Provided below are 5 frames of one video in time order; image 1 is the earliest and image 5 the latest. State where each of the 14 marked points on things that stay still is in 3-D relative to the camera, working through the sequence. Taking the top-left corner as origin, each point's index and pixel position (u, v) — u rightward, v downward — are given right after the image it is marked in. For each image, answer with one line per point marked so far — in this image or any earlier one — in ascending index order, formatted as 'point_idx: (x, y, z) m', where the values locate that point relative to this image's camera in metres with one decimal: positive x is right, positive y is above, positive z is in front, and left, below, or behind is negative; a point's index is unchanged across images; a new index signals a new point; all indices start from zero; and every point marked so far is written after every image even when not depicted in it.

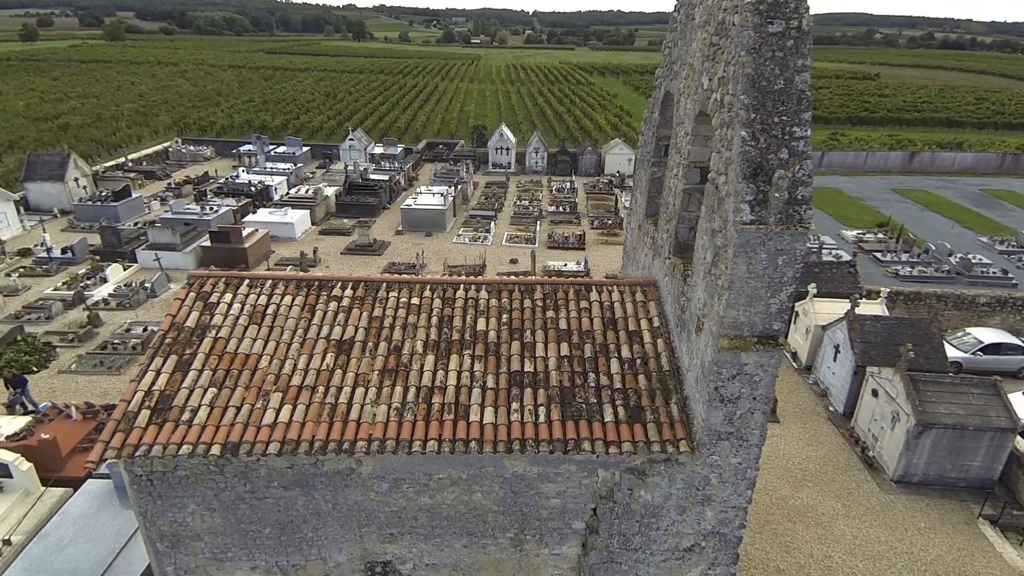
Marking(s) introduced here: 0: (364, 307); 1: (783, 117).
0: (-2.5, -0.3, +10.0) m
1: (+3.3, +2.1, +7.1) m
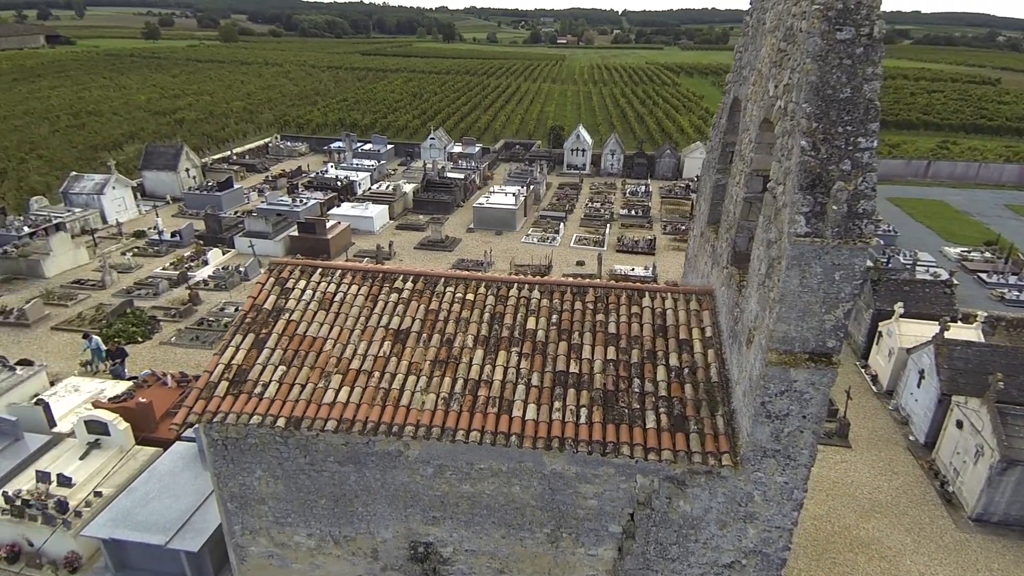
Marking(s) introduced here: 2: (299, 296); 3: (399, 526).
0: (-1.6, -0.2, +10.5) m
1: (+3.9, +1.9, +6.9) m
2: (-3.8, -0.1, +10.5) m
3: (-1.8, -3.8, +9.4) m
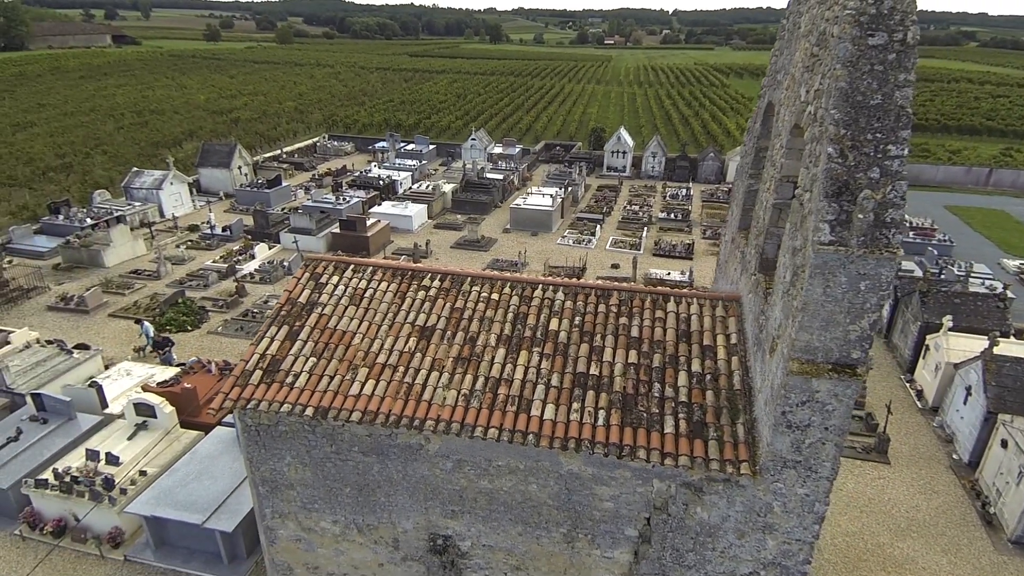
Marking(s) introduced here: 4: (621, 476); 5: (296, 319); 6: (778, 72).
0: (-1.1, -0.2, +10.7) m
1: (+4.2, +1.8, +6.7) m
2: (-3.4, -0.1, +10.9) m
3: (-1.5, -3.8, +9.6) m
4: (+1.6, -2.7, +8.5) m
5: (-3.8, -0.6, +10.4) m
6: (+4.4, +3.6, +9.7) m
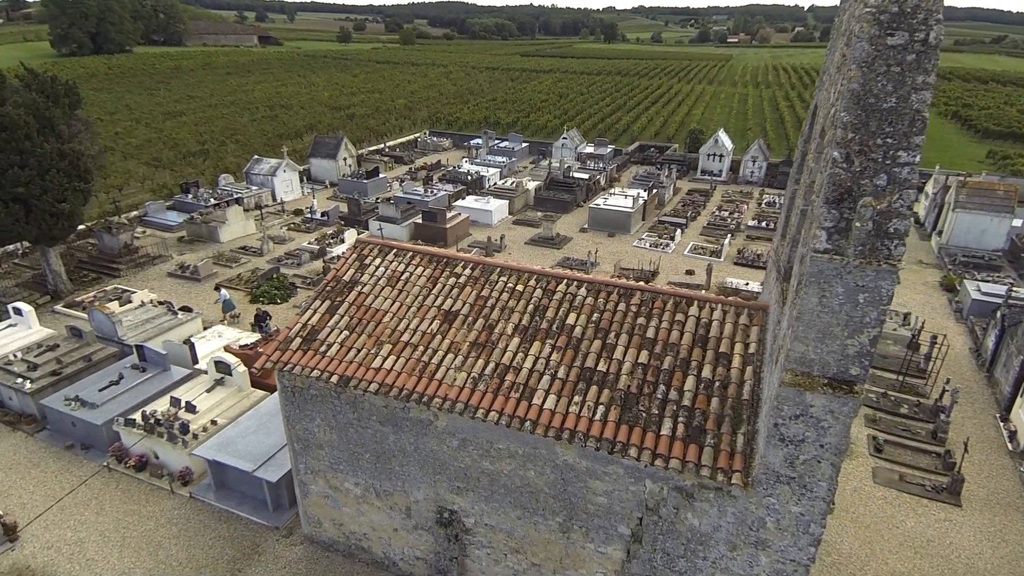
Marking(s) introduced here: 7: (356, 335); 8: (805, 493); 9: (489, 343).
0: (-0.7, 0.0, +11.2) m
1: (+4.1, +1.6, +6.4) m
2: (-2.8, +0.3, +11.7) m
3: (-1.4, -3.5, +10.2) m
4: (+1.5, -2.7, +8.6) m
5: (-3.4, -0.1, +11.4) m
6: (+4.9, +3.4, +9.3) m
7: (-2.8, -0.9, +10.5) m
8: (+3.7, -2.6, +7.5) m
9: (-0.4, -0.9, +10.0) m
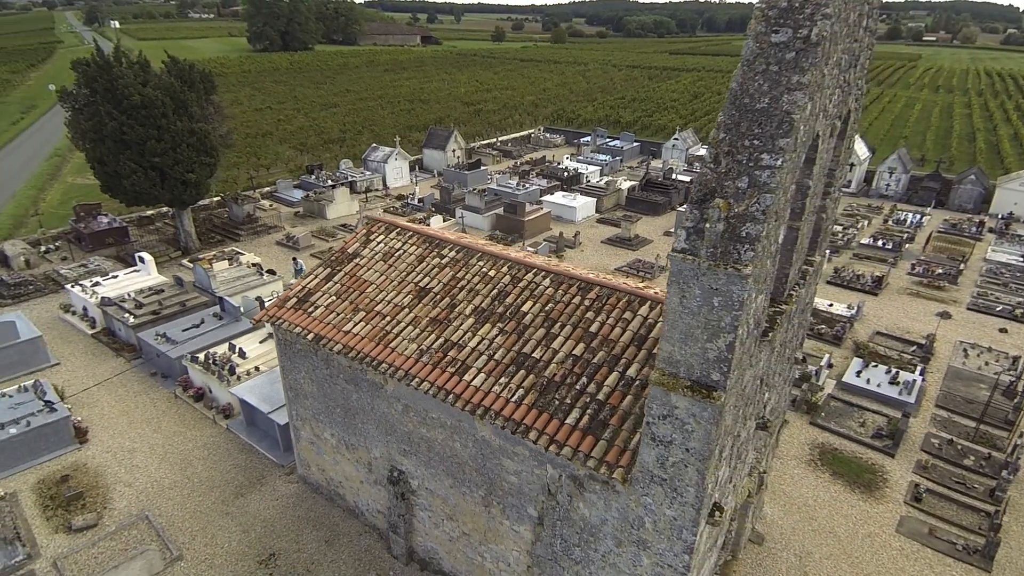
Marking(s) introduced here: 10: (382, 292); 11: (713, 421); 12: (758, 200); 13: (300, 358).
0: (-1.1, +0.4, +11.9) m
1: (+2.5, +1.6, +6.1) m
2: (-3.0, +0.9, +12.9) m
3: (-2.4, -3.0, +11.2) m
4: (+0.1, -2.5, +9.0) m
5: (-3.7, +0.5, +12.7) m
6: (+4.2, +3.2, +8.8) m
7: (-3.4, -0.3, +11.7) m
8: (+2.1, -2.6, +7.4) m
9: (-1.2, -0.6, +10.8) m
10: (-2.6, -0.1, +11.7) m
11: (+2.3, -1.5, +6.7) m
12: (+2.6, +0.9, +6.1) m
13: (-4.3, -1.5, +12.0) m
